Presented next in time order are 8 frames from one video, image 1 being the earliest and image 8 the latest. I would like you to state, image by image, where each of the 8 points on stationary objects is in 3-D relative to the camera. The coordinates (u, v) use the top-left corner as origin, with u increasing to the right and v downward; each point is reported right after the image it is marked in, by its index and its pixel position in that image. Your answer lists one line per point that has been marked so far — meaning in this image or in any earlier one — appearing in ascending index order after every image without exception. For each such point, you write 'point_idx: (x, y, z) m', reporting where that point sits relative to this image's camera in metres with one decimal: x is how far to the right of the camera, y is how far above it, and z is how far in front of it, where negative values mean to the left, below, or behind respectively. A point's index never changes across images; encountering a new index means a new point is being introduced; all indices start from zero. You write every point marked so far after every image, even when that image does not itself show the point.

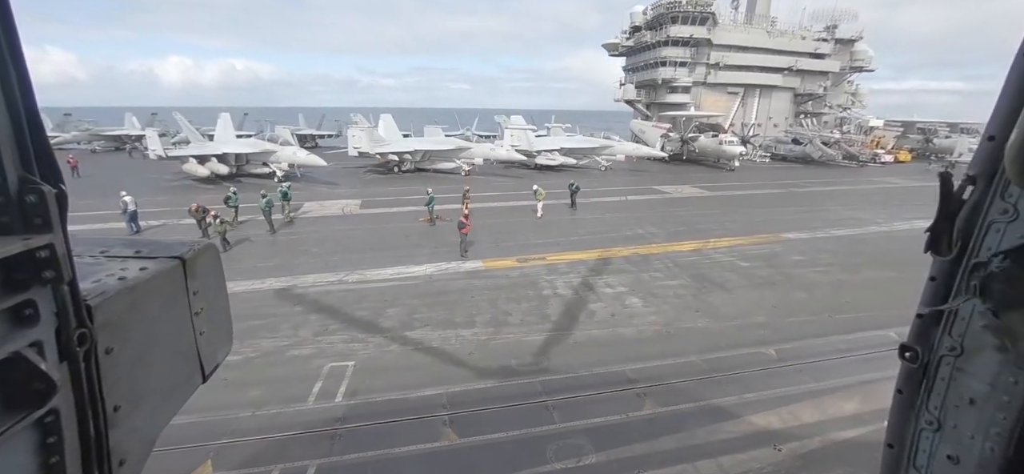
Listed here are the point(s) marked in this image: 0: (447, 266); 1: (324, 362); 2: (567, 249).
0: (-1.9, -0.9, +13.0) m
1: (-3.5, -2.4, +8.1) m
2: (+1.9, -0.4, +14.8) m
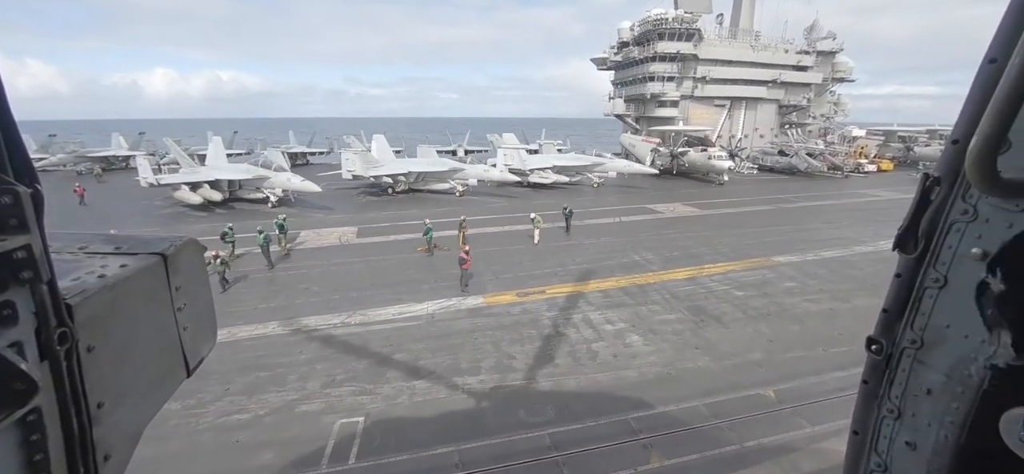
0: (-1.9, -2.0, +13.1) m
1: (-3.3, -3.5, +8.2) m
2: (+1.9, -1.5, +15.0) m
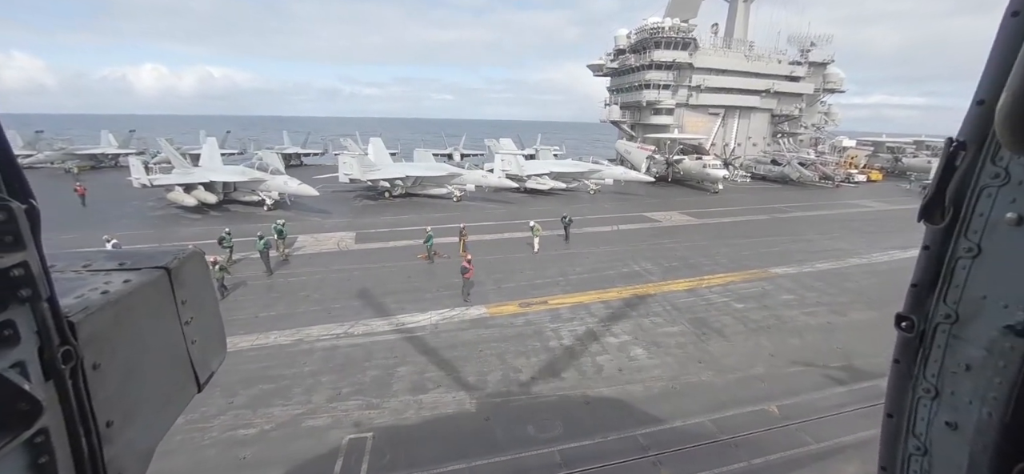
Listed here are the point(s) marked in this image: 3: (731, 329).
0: (-1.8, -2.3, +13.1) m
1: (-3.2, -3.7, +8.1) m
2: (+1.9, -1.9, +15.1) m
3: (+6.5, -2.7, +12.7) m
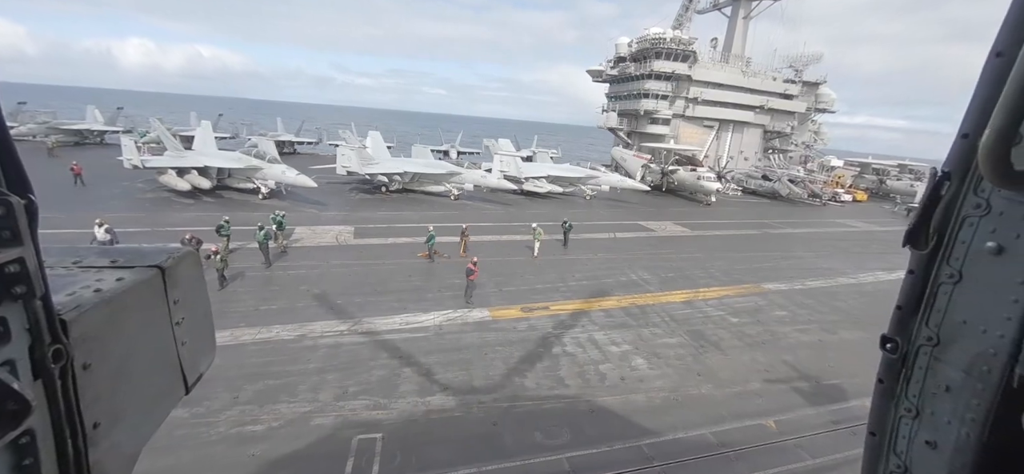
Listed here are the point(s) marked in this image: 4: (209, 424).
0: (-1.7, -2.4, +13.1) m
1: (-3.0, -3.7, +8.2) m
2: (+2.0, -2.1, +15.2) m
3: (+6.5, -3.2, +13.1) m
4: (-5.8, -3.5, +8.2) m
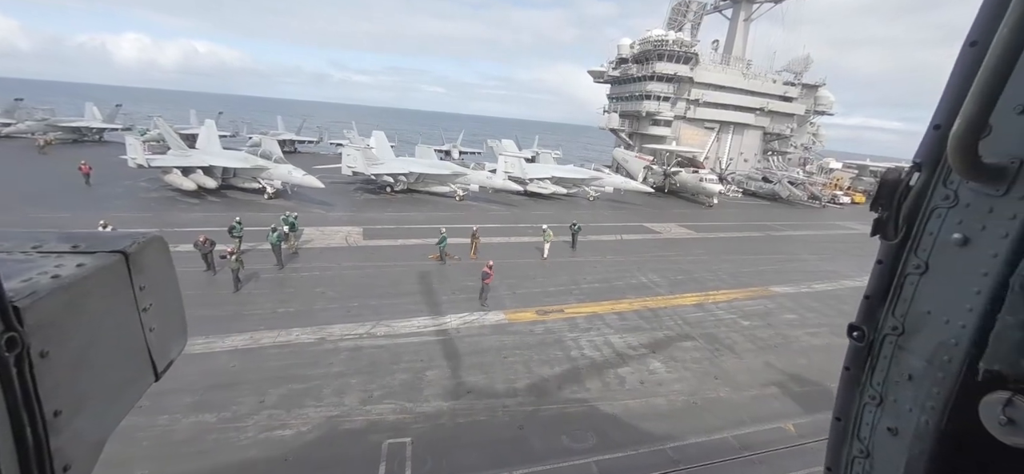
0: (-1.2, -2.5, +13.2) m
1: (-2.5, -3.8, +8.2) m
2: (+2.5, -2.2, +15.3) m
3: (+7.0, -3.3, +13.2) m
4: (-5.2, -3.6, +8.2) m
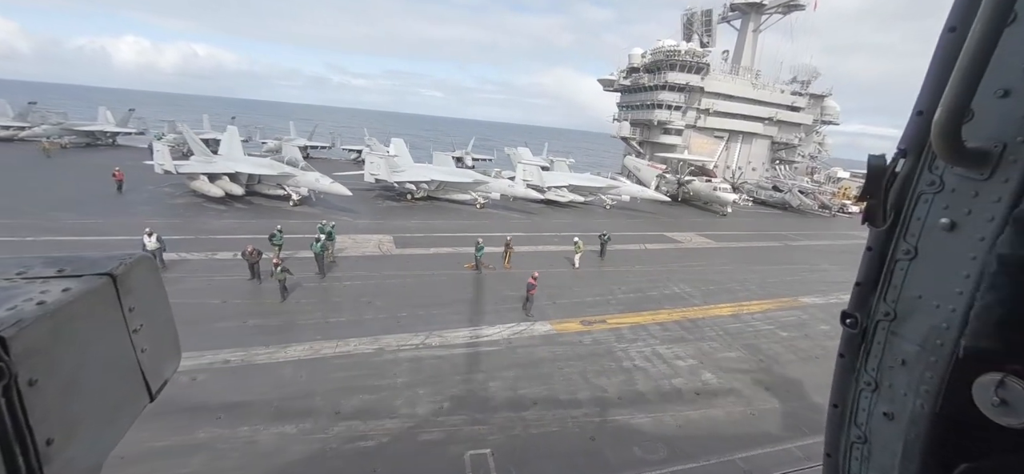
0: (+0.3, -2.8, +13.4) m
1: (-1.0, -4.1, +8.4) m
2: (+3.9, -2.6, +15.6) m
3: (+8.5, -3.7, +13.5) m
4: (-3.7, -3.9, +8.4) m
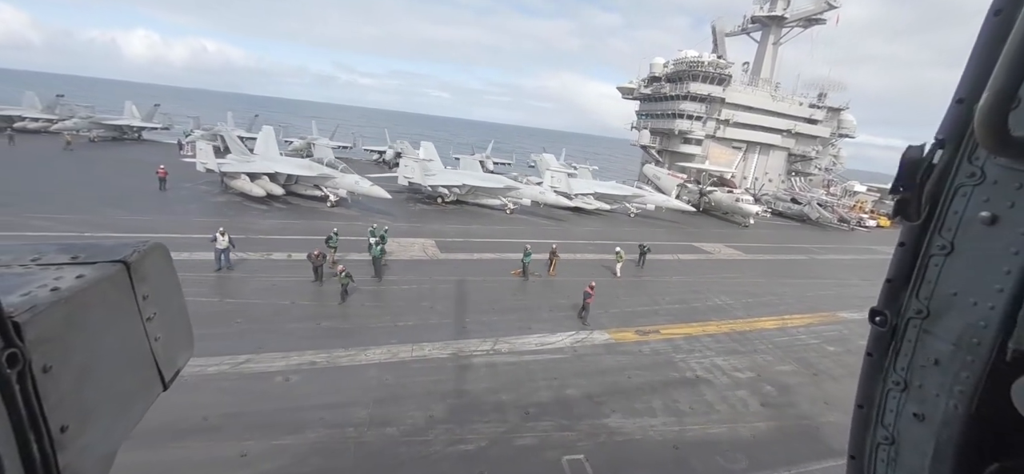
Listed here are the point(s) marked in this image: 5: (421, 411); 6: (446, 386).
0: (+2.2, -3.2, +13.8) m
1: (+0.9, -4.4, +8.8) m
2: (+5.8, -3.1, +16.0) m
3: (+10.4, -4.3, +13.8) m
4: (-1.8, -4.1, +8.7) m
5: (-2.0, -3.9, +9.6) m
6: (-1.6, -3.6, +10.5) m
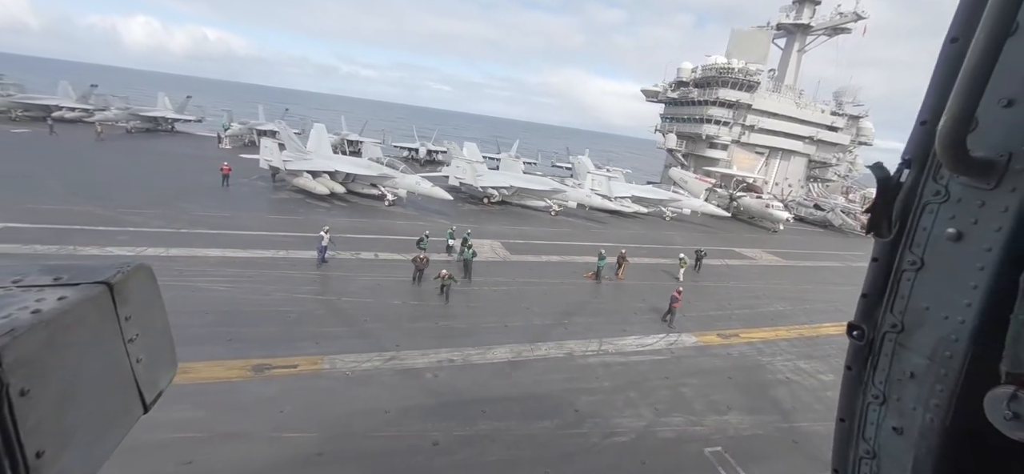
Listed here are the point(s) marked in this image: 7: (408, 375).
0: (+5.5, -3.5, +14.8) m
1: (+4.2, -4.8, +9.8) m
2: (+9.1, -3.4, +17.0) m
3: (+13.7, -4.8, +14.9) m
4: (+1.5, -4.4, +9.7) m
5: (+1.3, -4.1, +10.6) m
6: (+1.7, -3.9, +11.5) m
7: (-2.7, -3.5, +11.0) m
